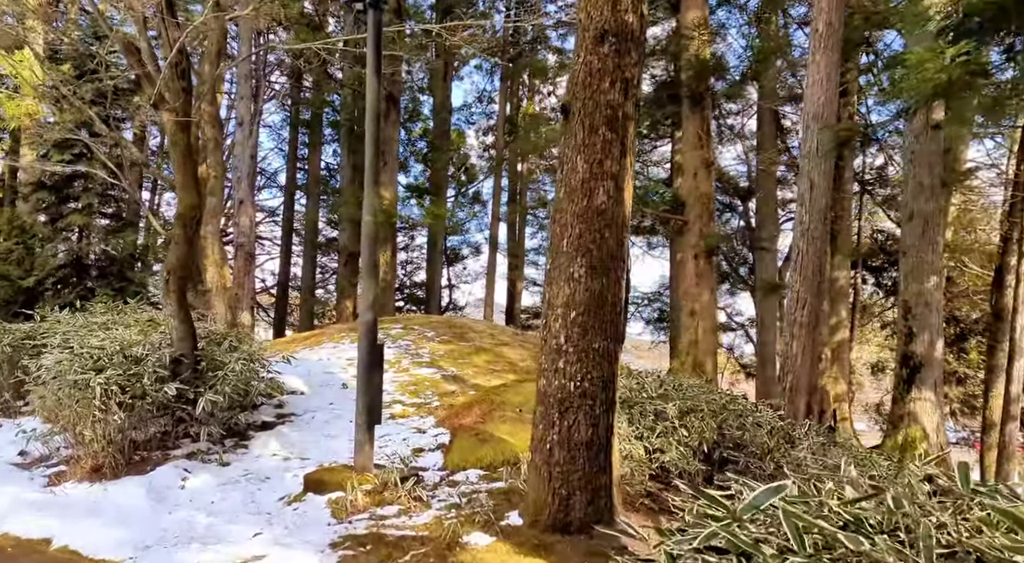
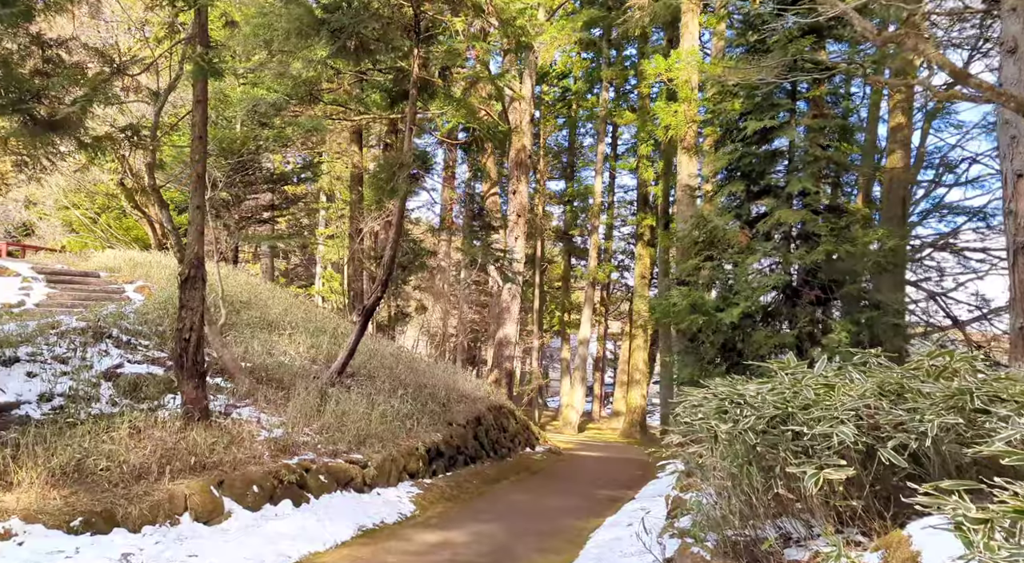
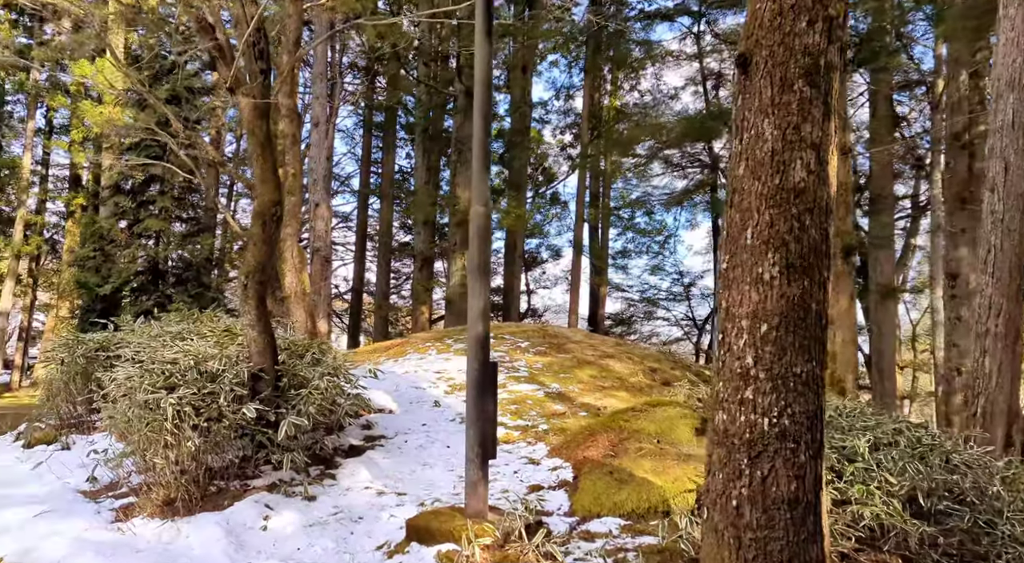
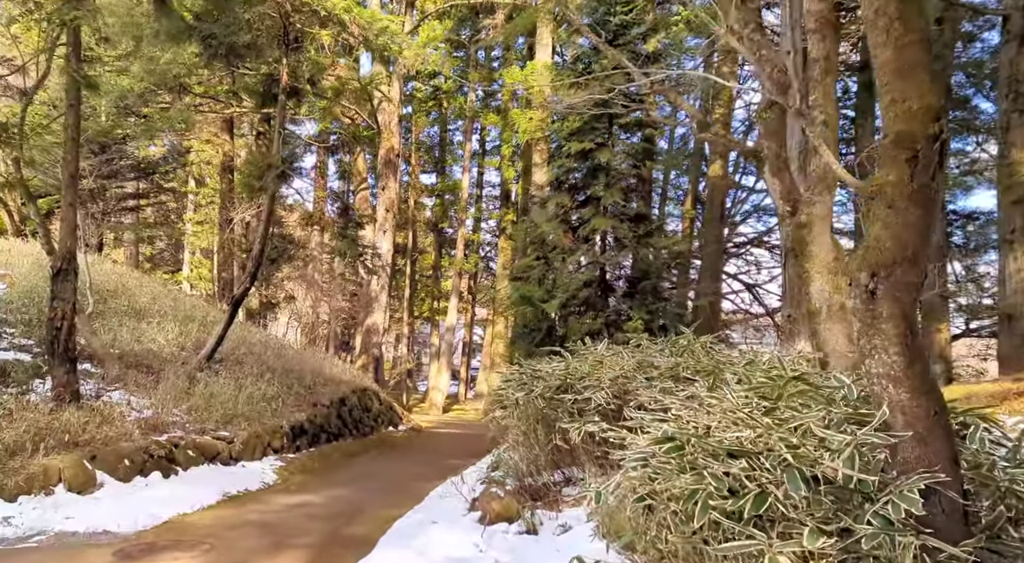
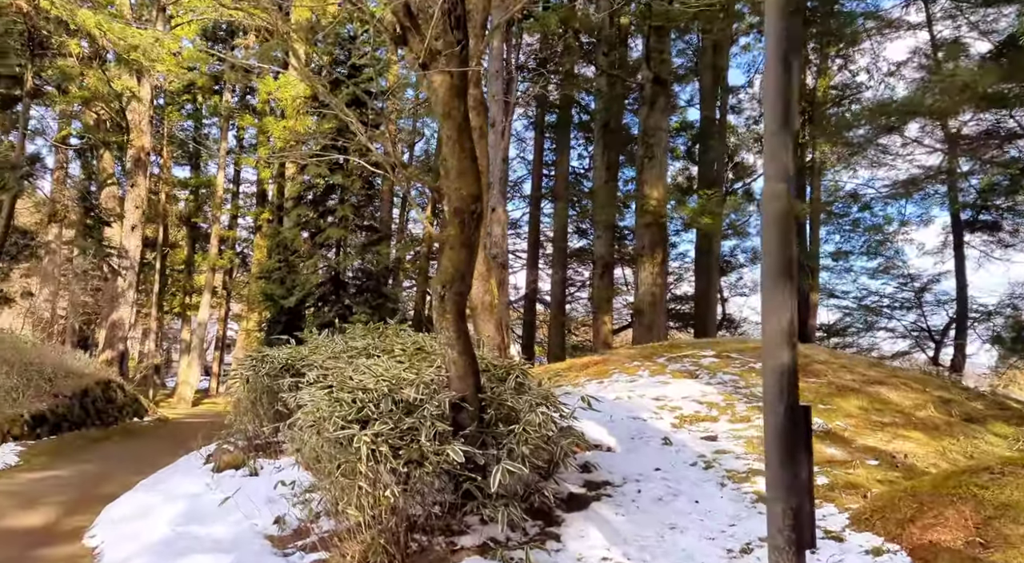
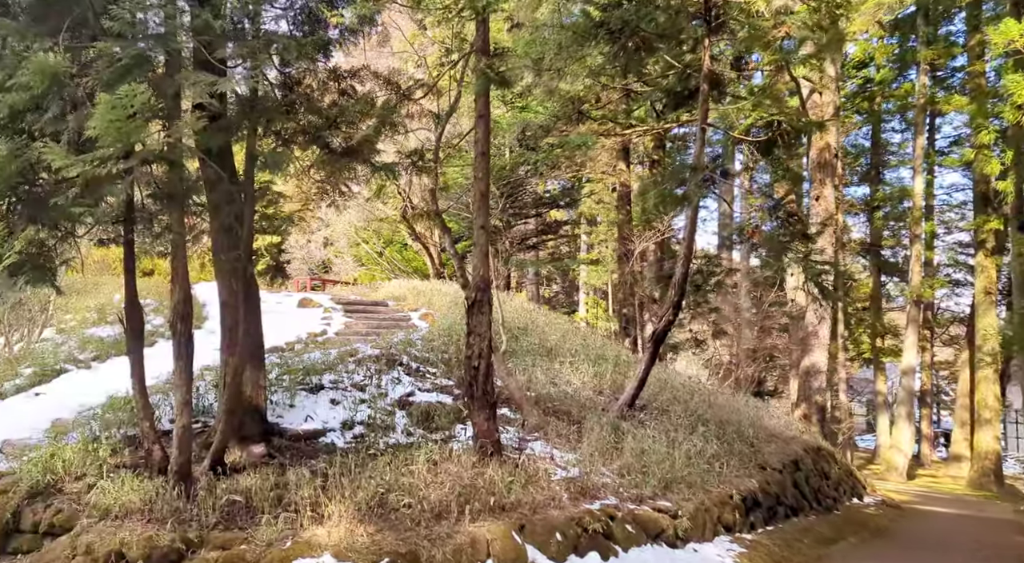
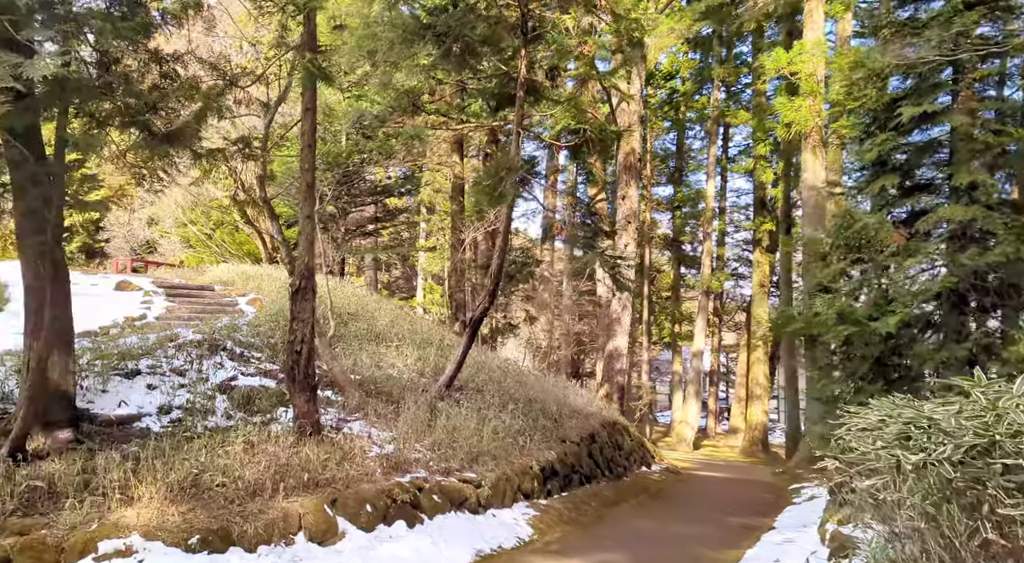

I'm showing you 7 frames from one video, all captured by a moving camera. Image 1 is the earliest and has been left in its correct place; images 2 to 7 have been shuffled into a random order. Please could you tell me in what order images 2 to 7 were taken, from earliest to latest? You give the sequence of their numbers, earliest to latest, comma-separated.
3, 5, 4, 2, 7, 6
